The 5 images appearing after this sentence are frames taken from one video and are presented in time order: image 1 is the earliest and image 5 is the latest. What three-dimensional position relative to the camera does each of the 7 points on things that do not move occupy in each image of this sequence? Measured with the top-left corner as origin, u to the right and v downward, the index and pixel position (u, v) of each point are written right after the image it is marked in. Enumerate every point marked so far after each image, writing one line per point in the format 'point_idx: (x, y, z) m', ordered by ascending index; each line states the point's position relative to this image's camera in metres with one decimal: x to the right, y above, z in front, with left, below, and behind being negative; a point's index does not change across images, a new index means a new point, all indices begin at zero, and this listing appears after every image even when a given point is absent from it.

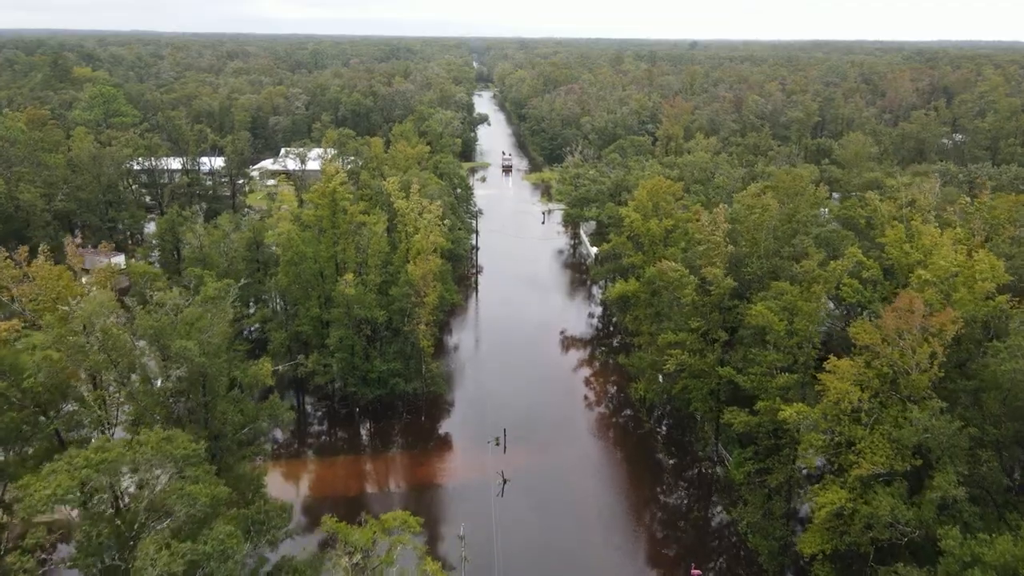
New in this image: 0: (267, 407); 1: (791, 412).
0: (-5.0, -2.5, +15.0) m
1: (+4.9, -2.2, +13.0) m
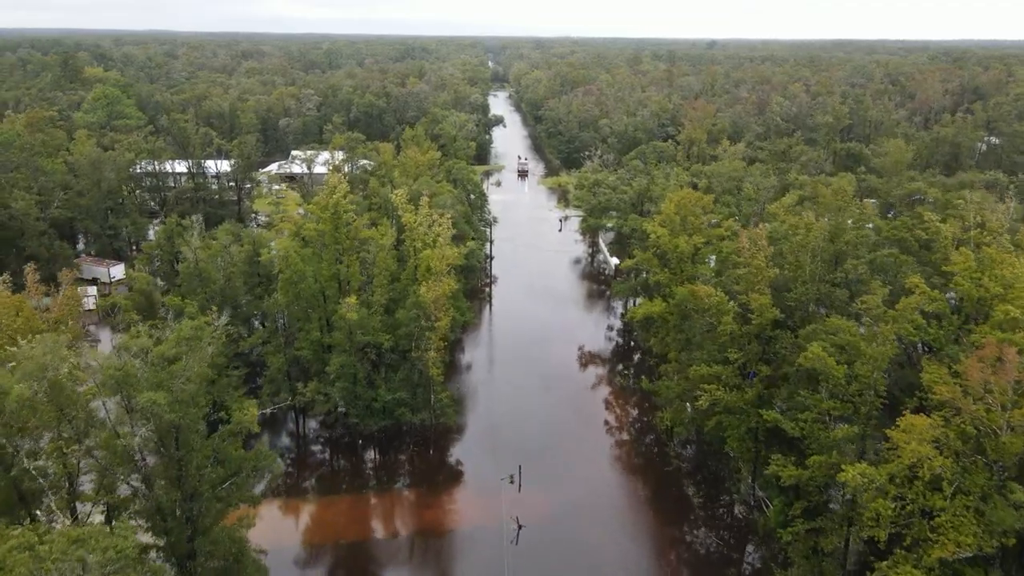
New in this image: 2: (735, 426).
0: (-4.7, -3.1, +13.3) m
1: (+5.2, -2.9, +11.1) m
2: (+5.1, -3.1, +16.8) m
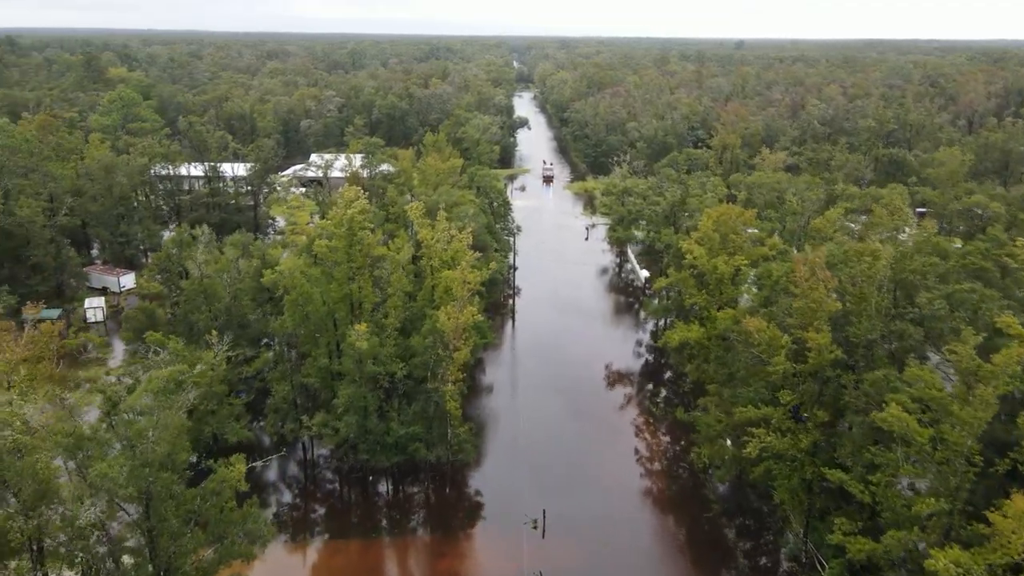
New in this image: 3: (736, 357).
0: (-4.3, -3.6, +11.7) m
1: (+5.5, -3.6, +9.3) m
2: (+5.6, -3.8, +14.9) m
3: (+5.3, -1.7, +17.6) m
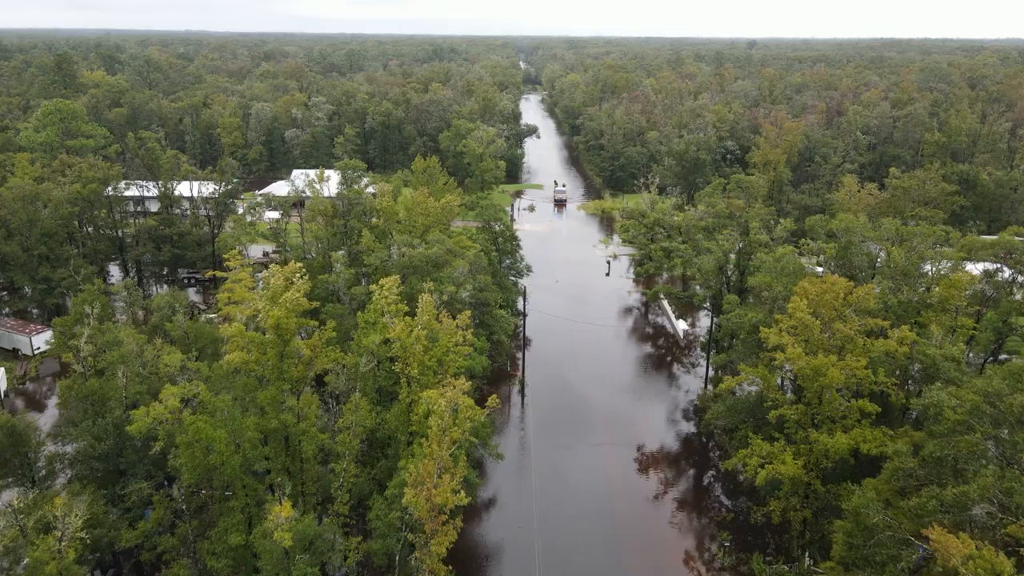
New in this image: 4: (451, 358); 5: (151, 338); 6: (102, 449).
0: (-4.1, -5.9, +5.3) m
1: (+5.7, -5.8, +2.7) m
2: (+5.7, -6.0, +8.4) m
3: (+5.5, -3.9, +11.0) m
4: (-1.2, -1.3, +14.7) m
5: (-8.8, -1.1, +17.9) m
6: (-8.2, -3.3, +14.9) m
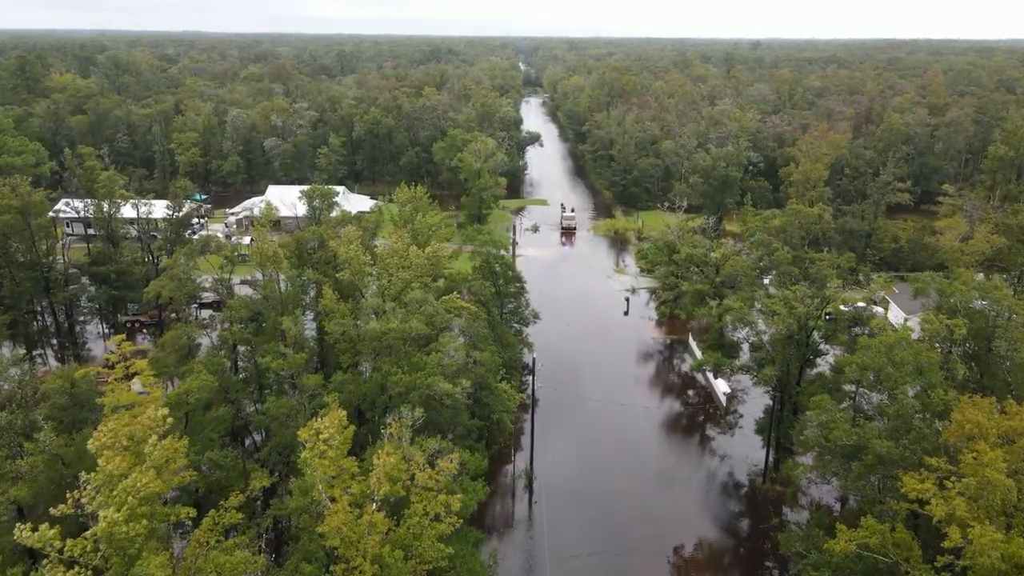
0: (-4.0, -7.6, 0.0) m
1: (+5.8, -7.5, -2.6) m
2: (+5.9, -7.8, +3.0) m
3: (+5.7, -5.6, +5.7) m
4: (-1.1, -3.1, +9.4) m
5: (-8.6, -2.8, +12.6) m
6: (-8.1, -5.0, +9.6) m
